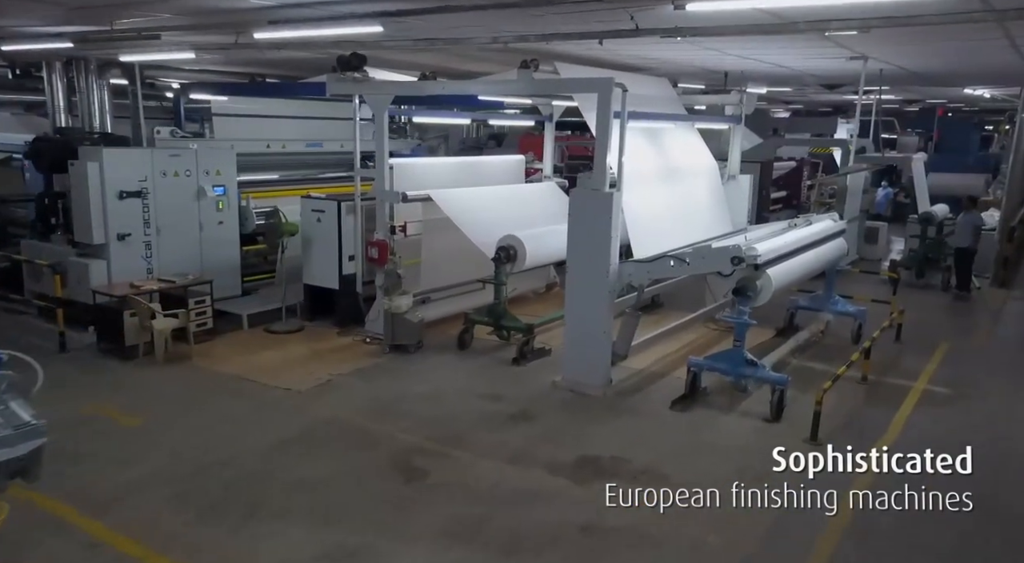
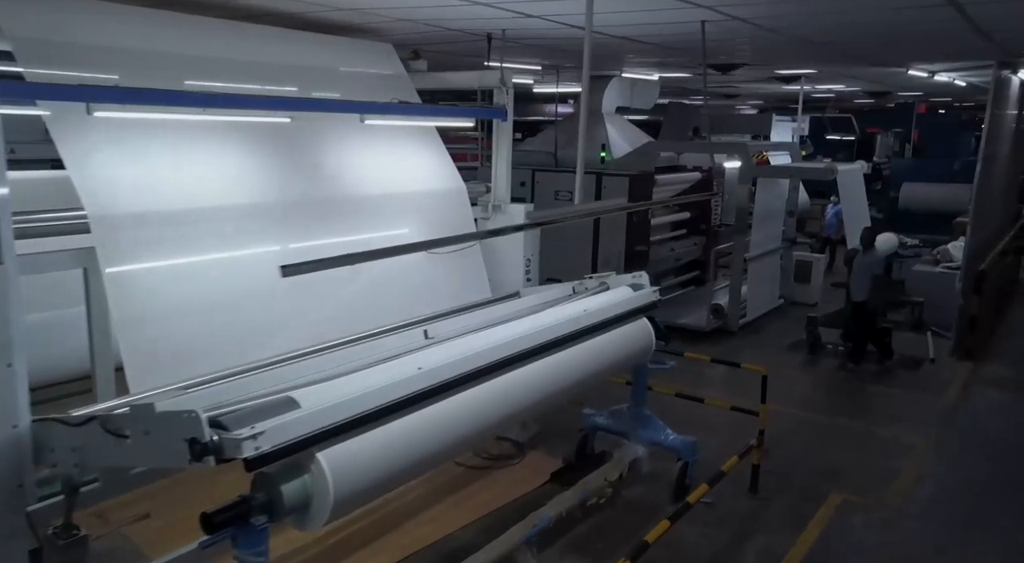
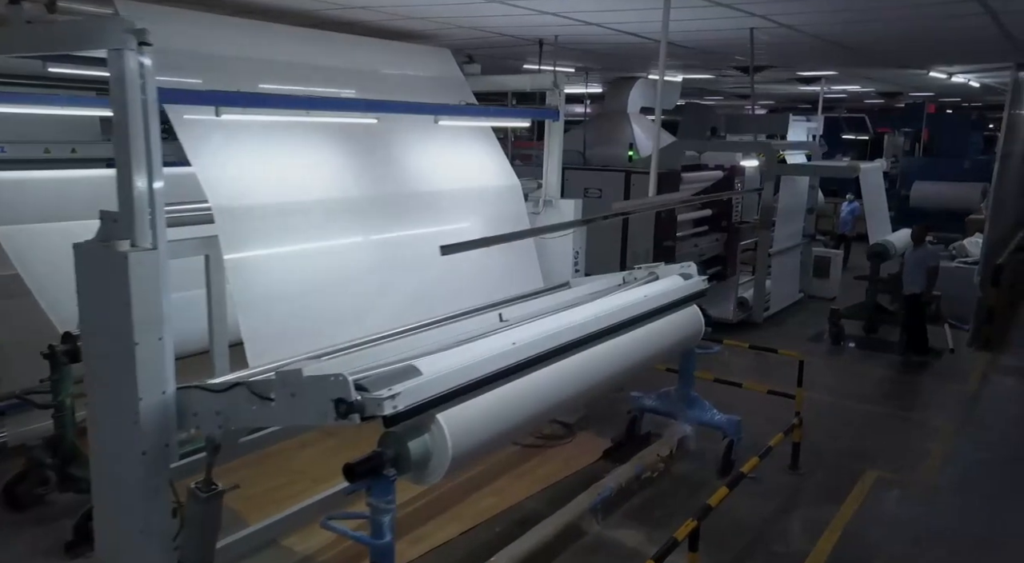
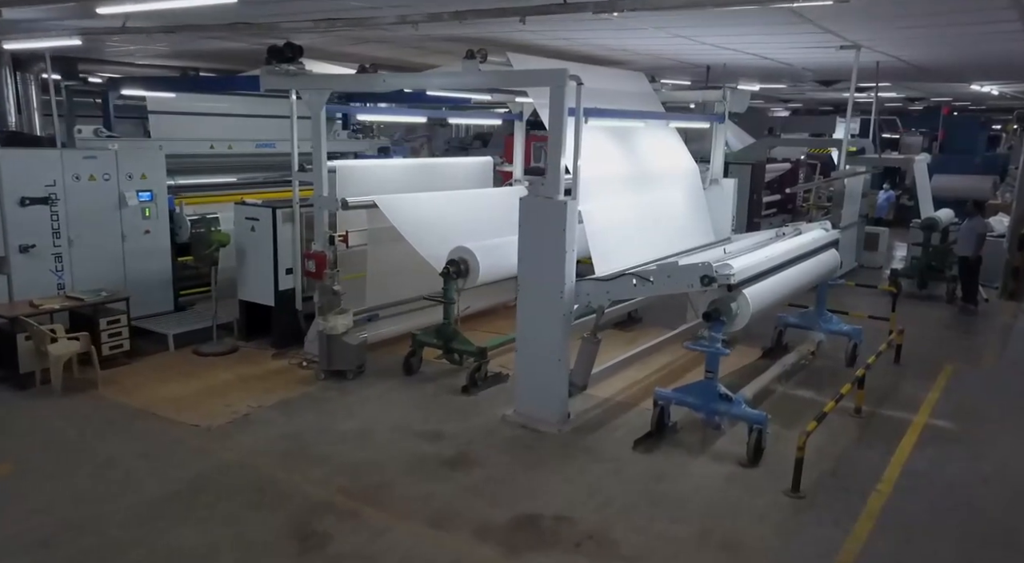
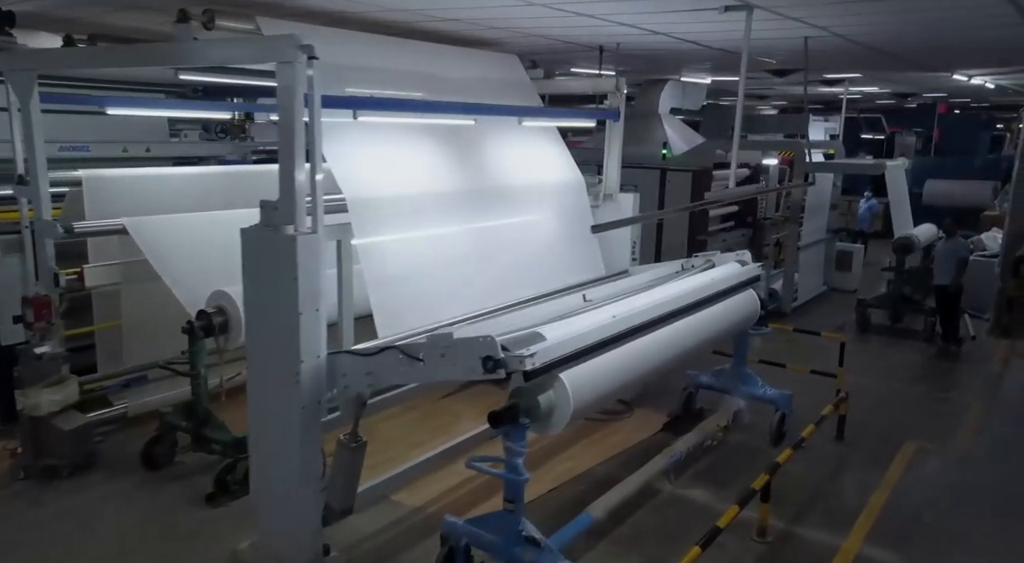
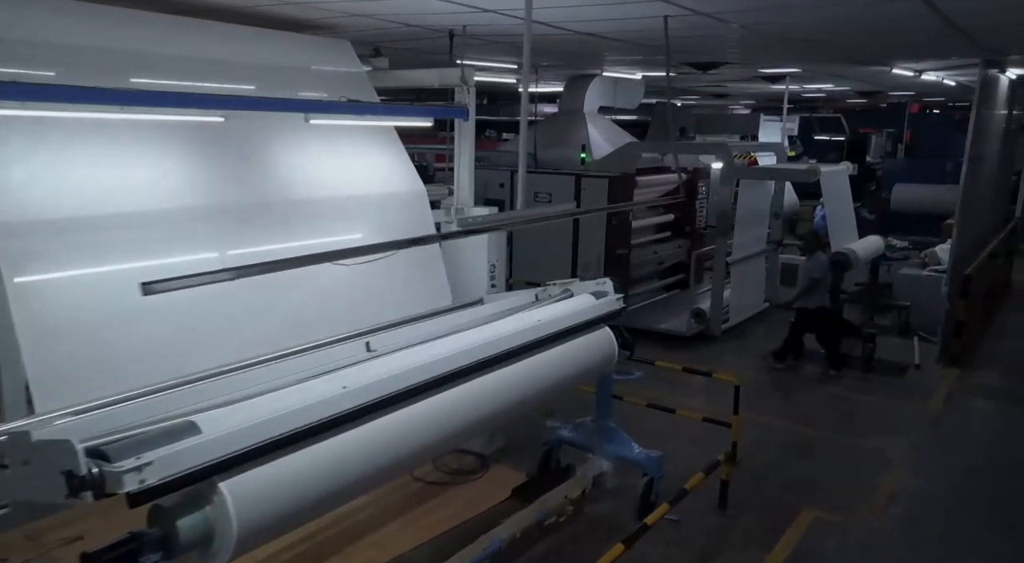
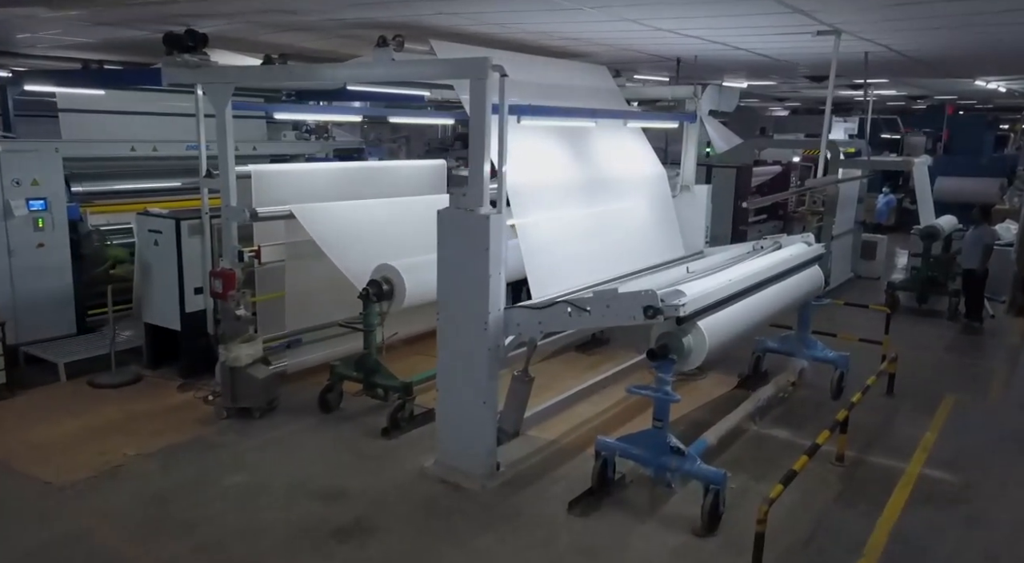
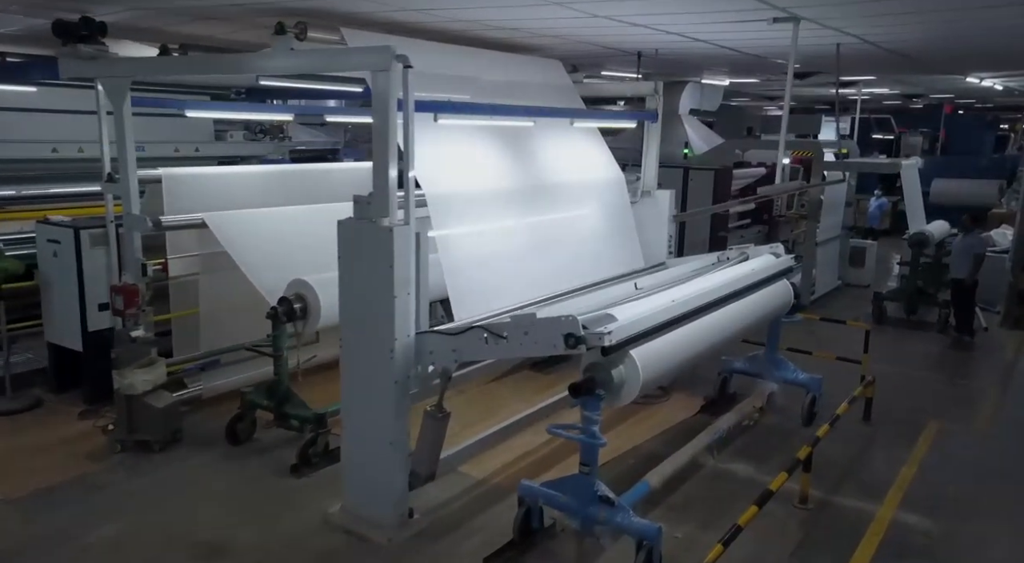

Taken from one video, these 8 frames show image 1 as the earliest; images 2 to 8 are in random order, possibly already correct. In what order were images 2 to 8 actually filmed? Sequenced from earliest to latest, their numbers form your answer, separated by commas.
4, 7, 8, 5, 3, 2, 6
